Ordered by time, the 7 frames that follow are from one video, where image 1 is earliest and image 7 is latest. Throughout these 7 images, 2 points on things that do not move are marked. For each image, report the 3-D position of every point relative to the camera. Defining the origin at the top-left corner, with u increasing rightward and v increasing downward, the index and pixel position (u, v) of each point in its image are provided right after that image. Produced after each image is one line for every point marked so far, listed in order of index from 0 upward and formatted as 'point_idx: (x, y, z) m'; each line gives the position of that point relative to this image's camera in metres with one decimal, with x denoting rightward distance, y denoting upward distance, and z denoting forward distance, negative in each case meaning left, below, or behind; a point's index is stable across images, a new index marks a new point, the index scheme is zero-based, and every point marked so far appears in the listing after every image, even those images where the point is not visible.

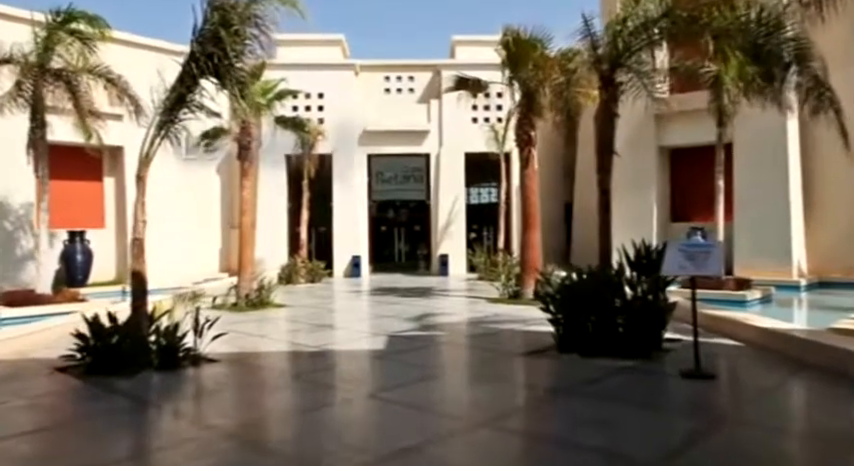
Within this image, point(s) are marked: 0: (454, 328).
0: (+0.4, -1.4, +8.4) m
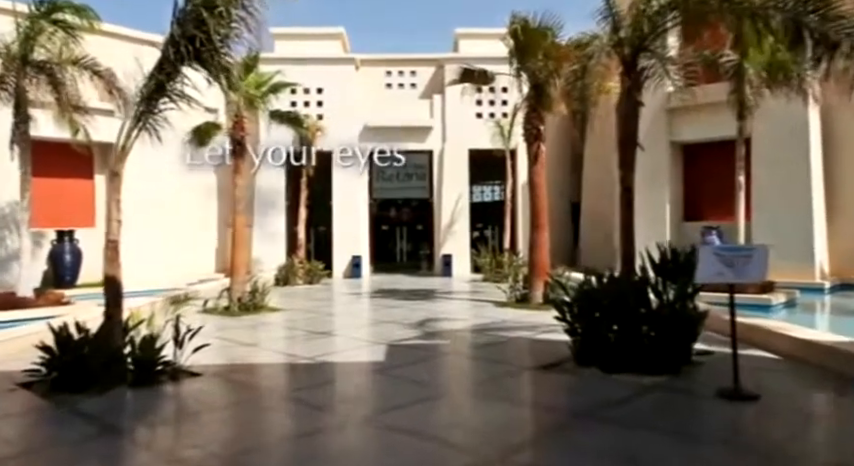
0: (+0.4, -1.4, +7.8) m
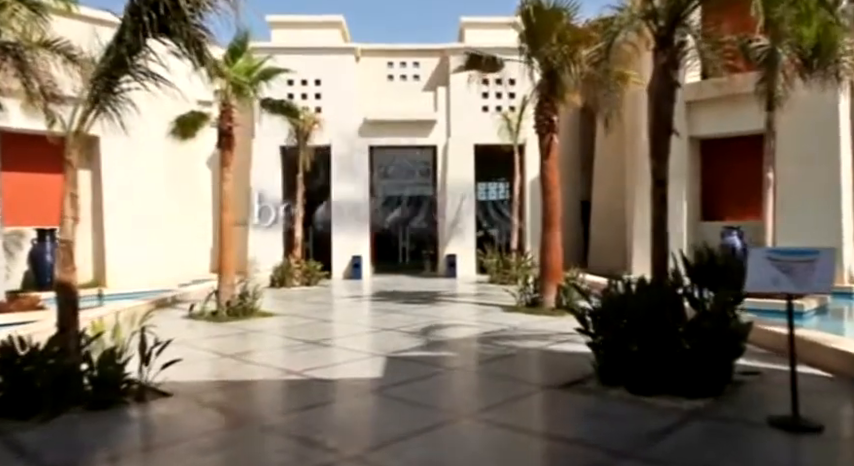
0: (+0.5, -1.4, +7.1) m
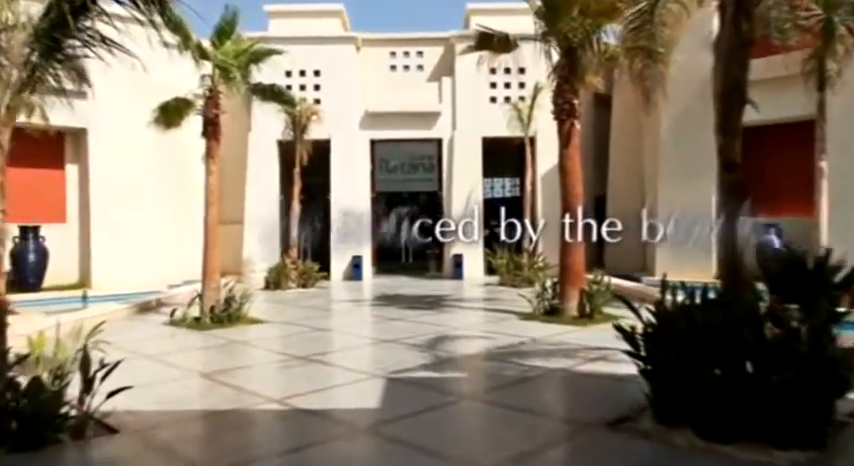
0: (+0.6, -1.3, +6.1) m
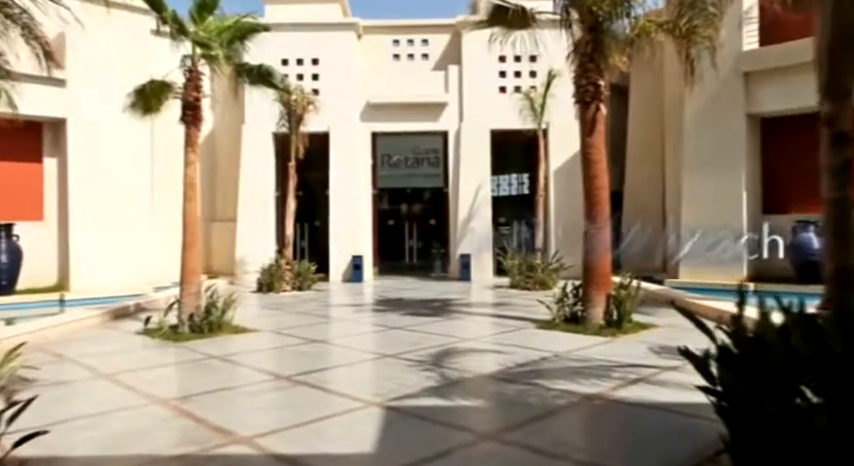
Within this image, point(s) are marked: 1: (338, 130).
0: (+0.6, -1.3, +5.1) m
1: (-2.3, +2.7, +15.3) m
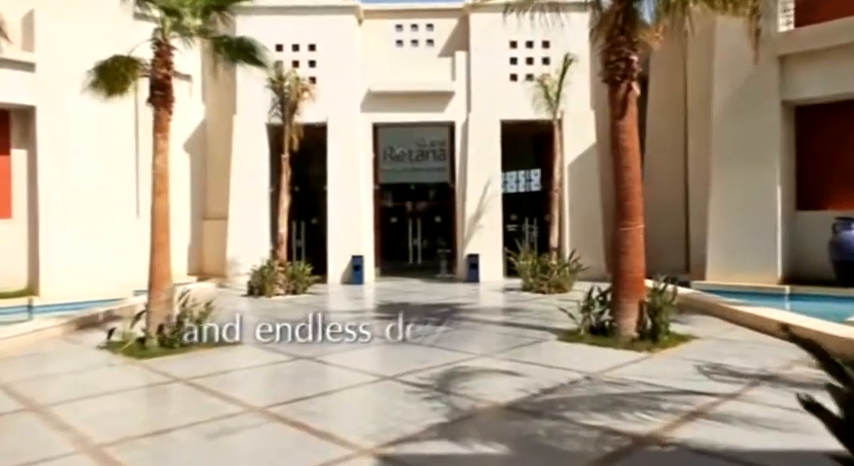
0: (+0.7, -1.3, +4.0) m
1: (-2.2, +2.7, +14.3) m
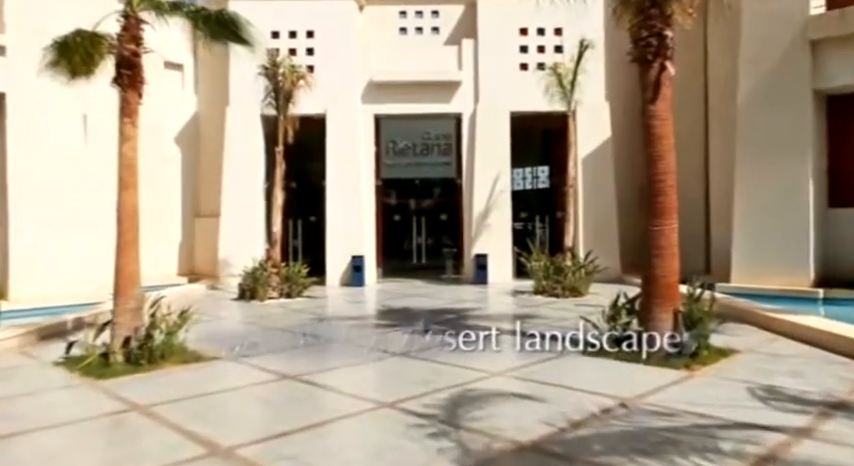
0: (+0.7, -1.3, +3.2) m
1: (-2.1, +2.7, +13.4) m
